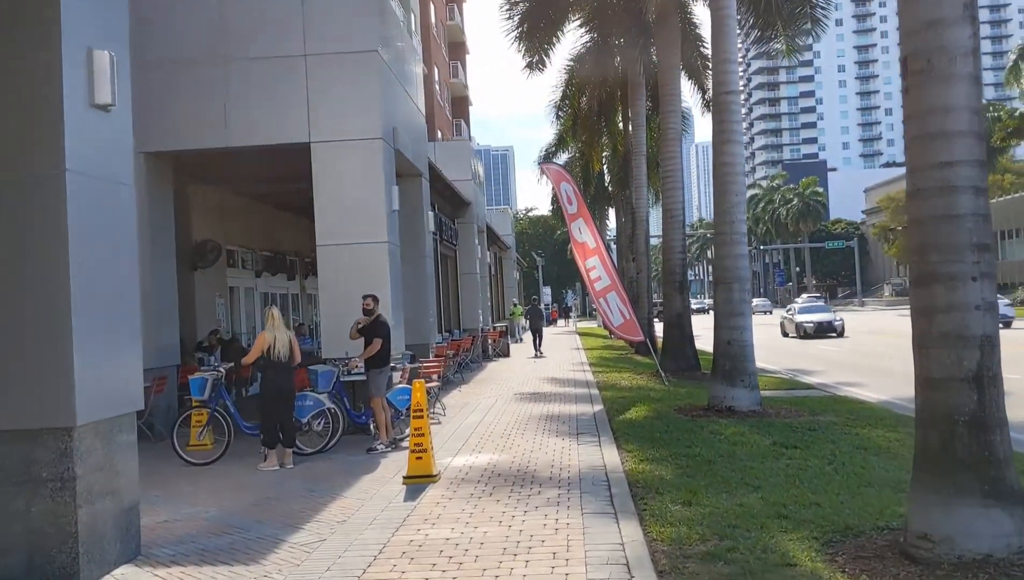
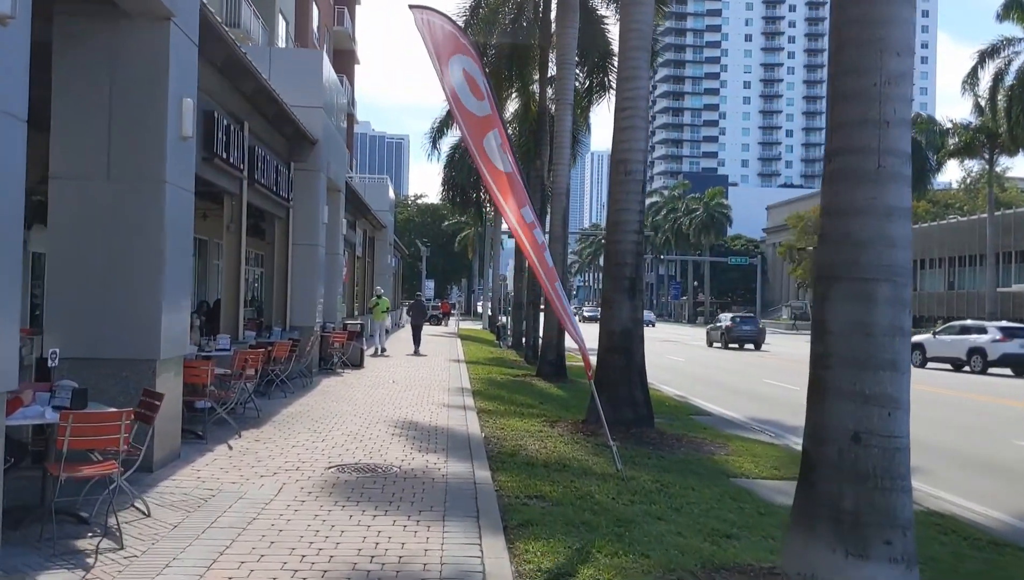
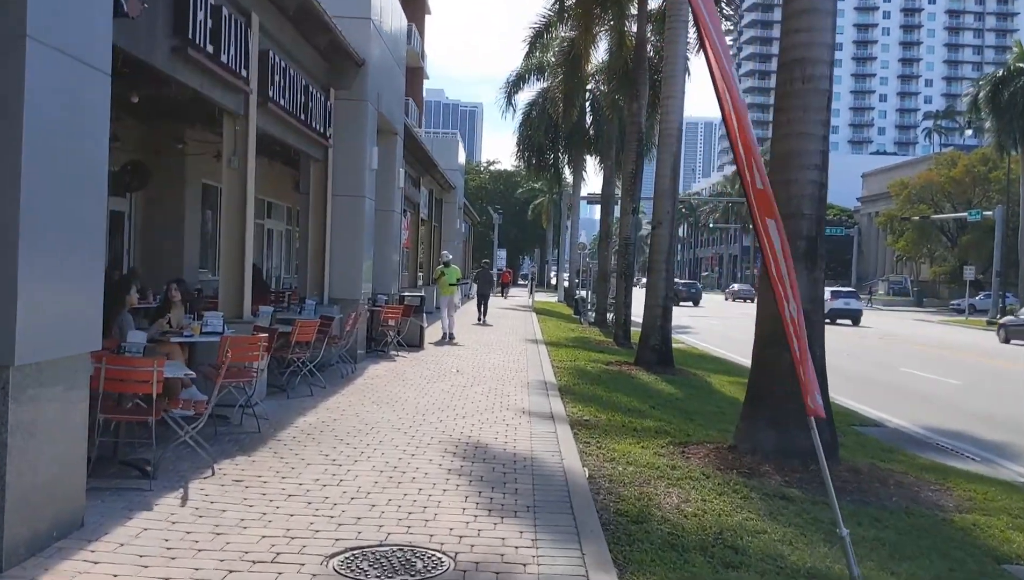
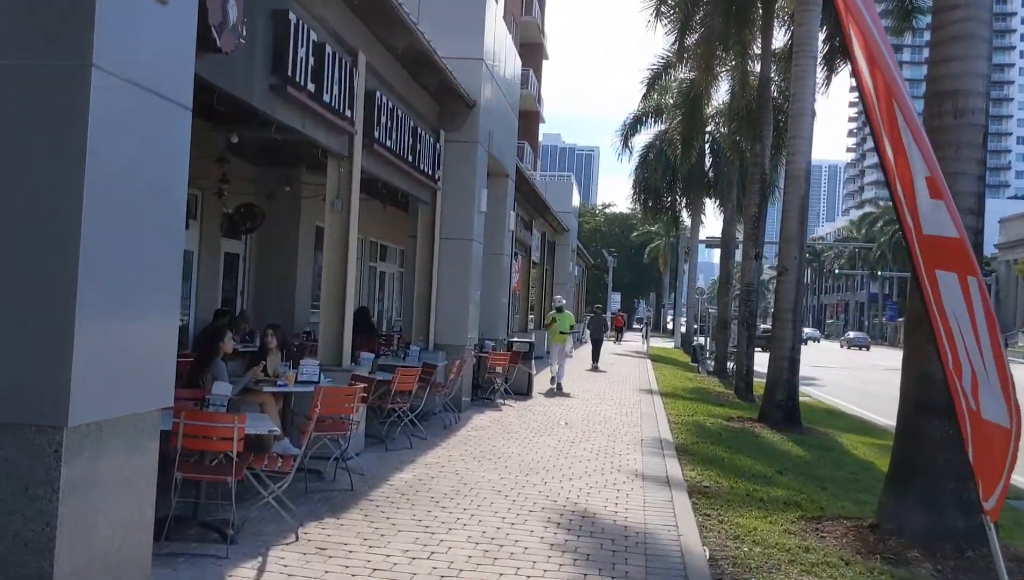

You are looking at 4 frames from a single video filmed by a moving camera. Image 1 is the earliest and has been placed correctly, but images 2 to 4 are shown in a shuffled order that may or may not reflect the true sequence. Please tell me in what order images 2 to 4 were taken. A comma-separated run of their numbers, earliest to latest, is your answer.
2, 3, 4
